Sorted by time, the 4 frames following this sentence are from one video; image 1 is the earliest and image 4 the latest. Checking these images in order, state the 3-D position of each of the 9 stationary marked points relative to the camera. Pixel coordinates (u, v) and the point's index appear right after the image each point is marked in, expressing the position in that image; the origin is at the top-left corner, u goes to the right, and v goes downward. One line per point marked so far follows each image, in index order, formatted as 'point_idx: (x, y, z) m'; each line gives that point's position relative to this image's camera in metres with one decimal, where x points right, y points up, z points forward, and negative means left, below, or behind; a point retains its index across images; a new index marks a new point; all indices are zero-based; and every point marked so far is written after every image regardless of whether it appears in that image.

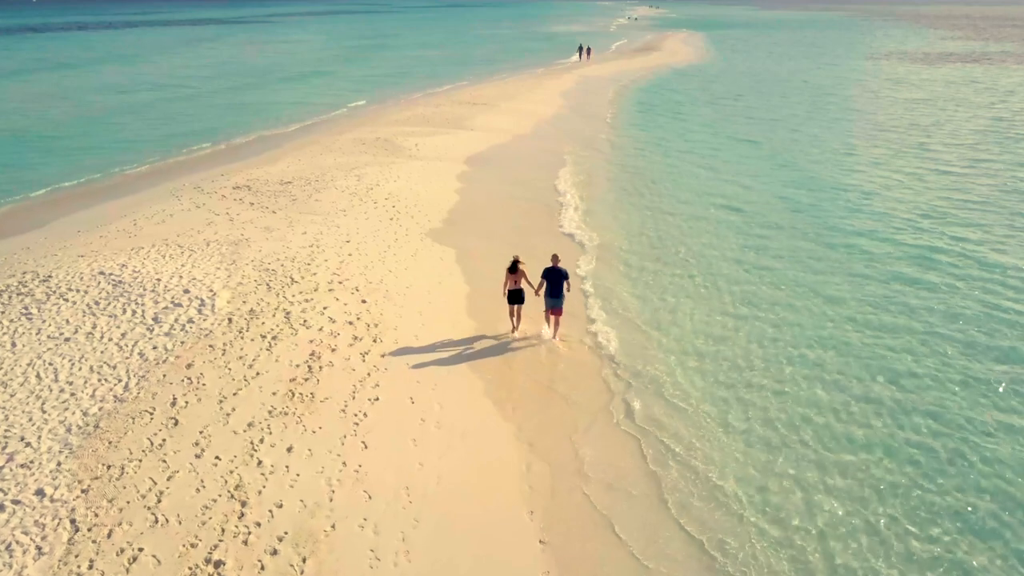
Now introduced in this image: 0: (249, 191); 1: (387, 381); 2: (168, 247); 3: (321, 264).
0: (-7.6, +2.8, +17.8) m
1: (-2.2, -1.6, +10.6) m
2: (-7.9, +0.9, +14.0) m
3: (-4.3, +0.6, +13.8) m
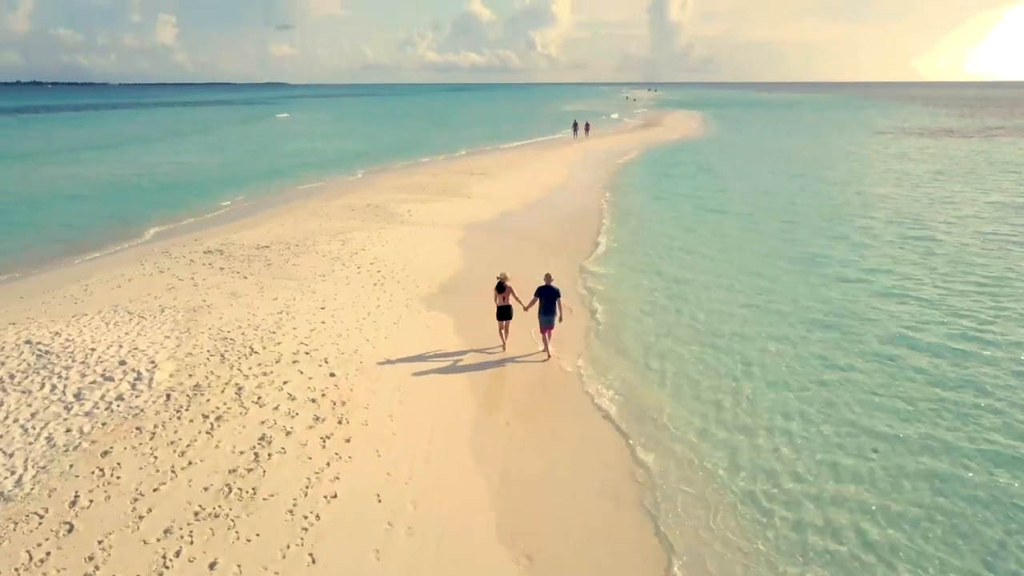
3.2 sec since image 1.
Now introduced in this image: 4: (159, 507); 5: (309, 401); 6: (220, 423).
0: (-7.7, +0.8, +16.3) m
1: (-2.3, -2.6, +8.6) m
2: (-8.0, -0.5, +12.4) m
3: (-4.4, -0.9, +12.1) m
4: (-4.4, -2.7, +7.7) m
5: (-3.3, -1.8, +10.0) m
6: (-4.4, -2.0, +9.2) m
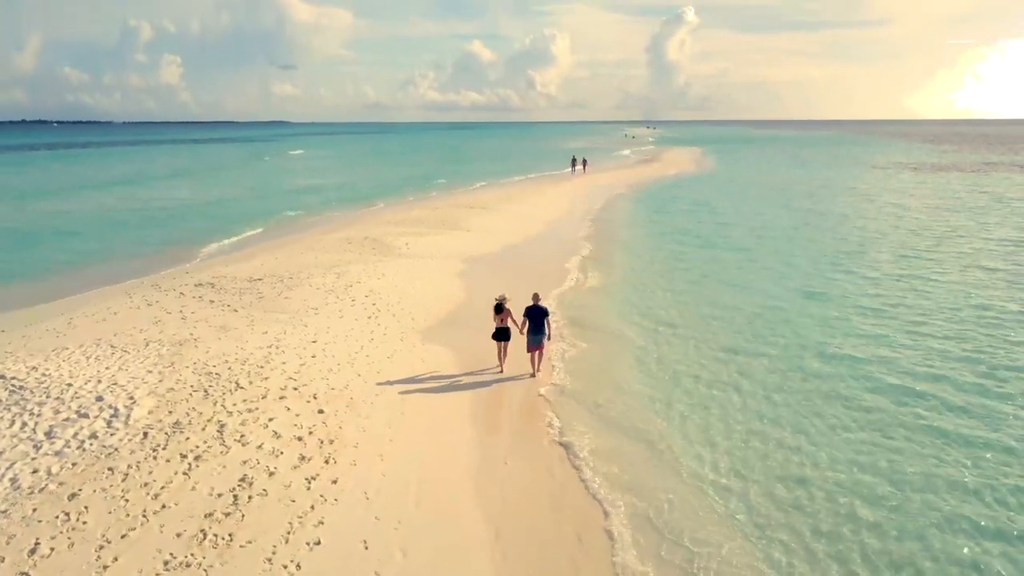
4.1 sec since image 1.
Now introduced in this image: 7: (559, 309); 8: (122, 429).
0: (-7.7, 0.0, +15.9) m
1: (-2.3, -3.0, +8.0) m
2: (-8.0, -1.2, +11.9) m
3: (-4.4, -1.5, +11.6) m
4: (-4.4, -3.1, +7.1) m
5: (-3.3, -2.3, +9.4) m
6: (-4.4, -2.4, +8.6) m
7: (+1.4, -0.6, +16.6) m
8: (-5.8, -2.1, +9.2) m
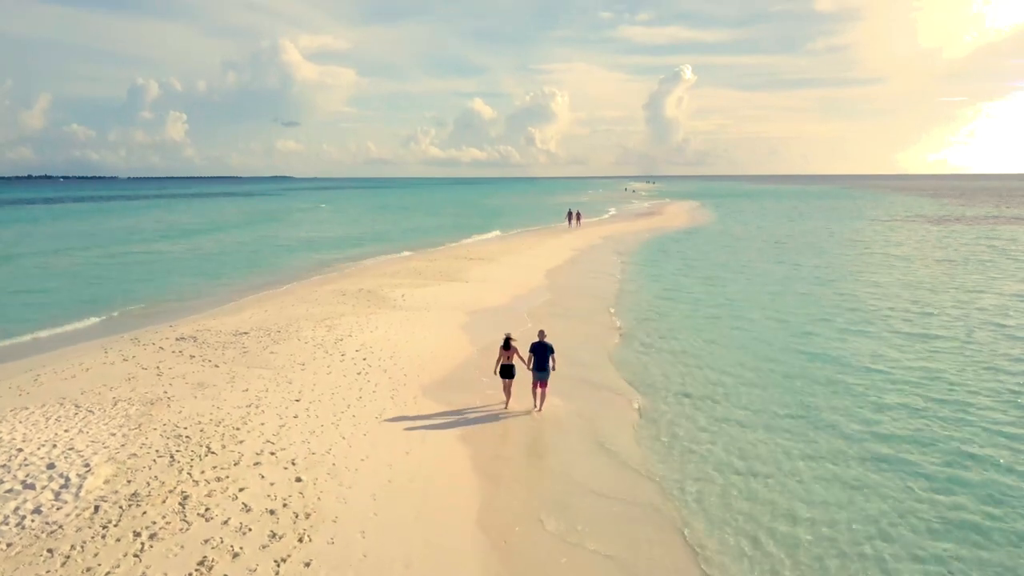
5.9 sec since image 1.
0: (-7.7, -1.4, +15.0) m
1: (-2.3, -3.6, +6.9) m
2: (-8.0, -2.1, +10.9) m
3: (-4.4, -2.4, +10.6) m
4: (-4.4, -3.6, +6.0) m
5: (-3.3, -3.0, +8.4) m
6: (-4.4, -3.1, +7.6) m
7: (+1.4, -2.0, +15.7) m
8: (-5.8, -2.8, +8.1) m
